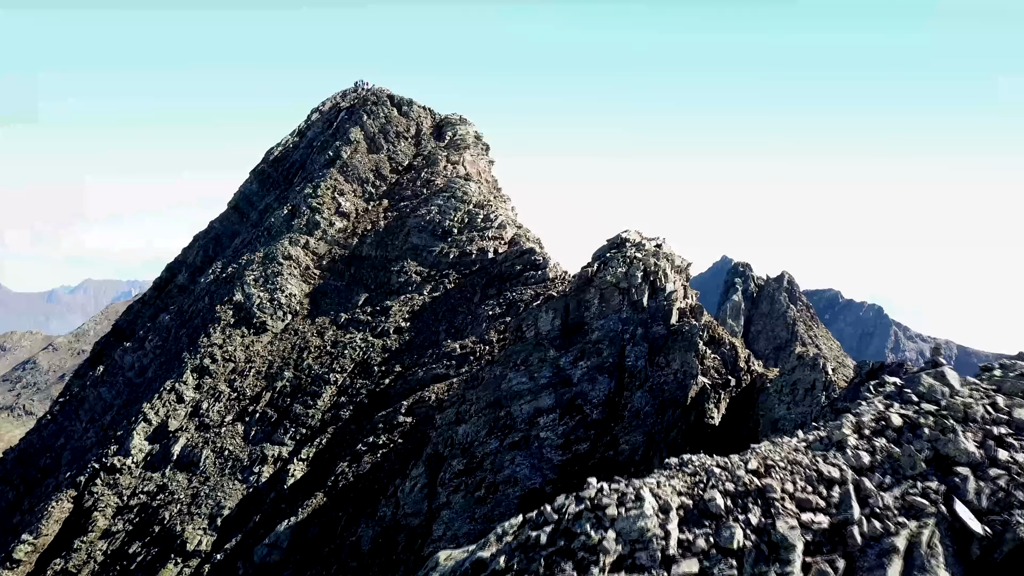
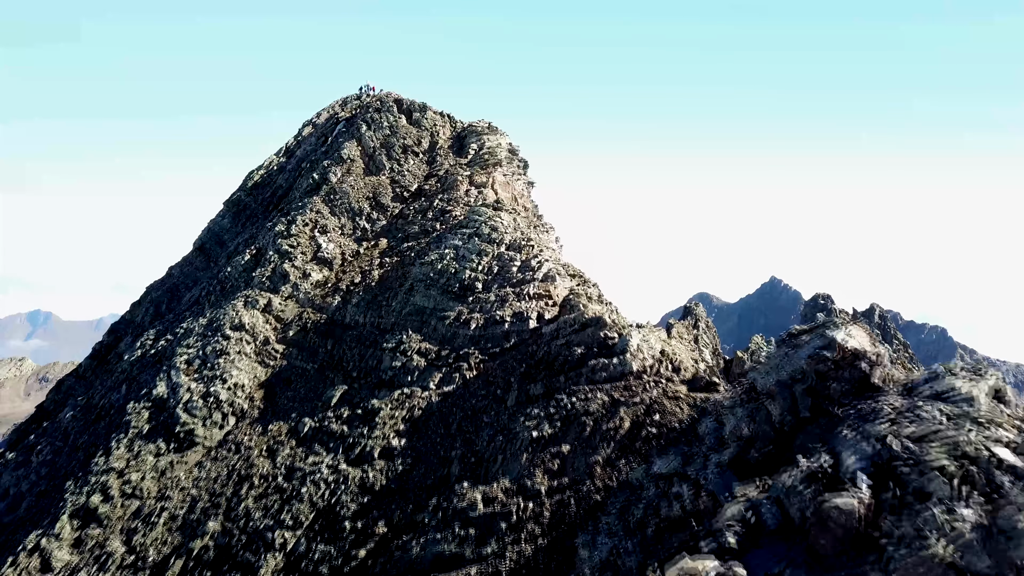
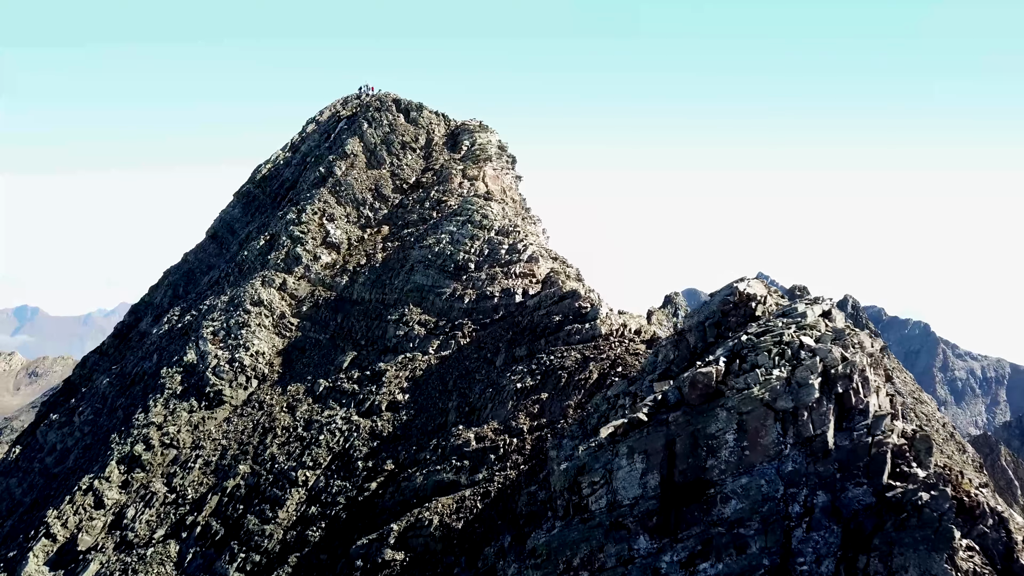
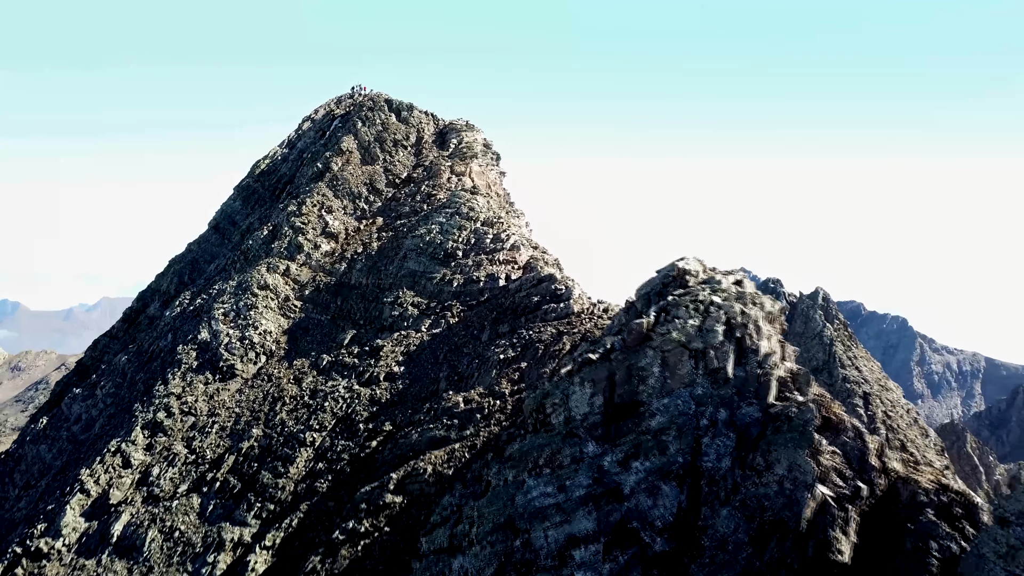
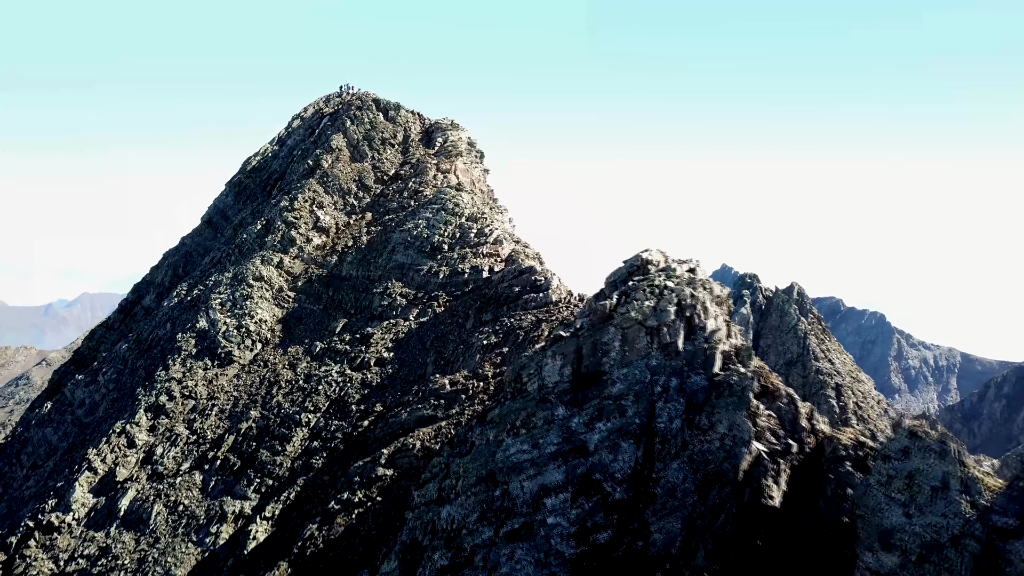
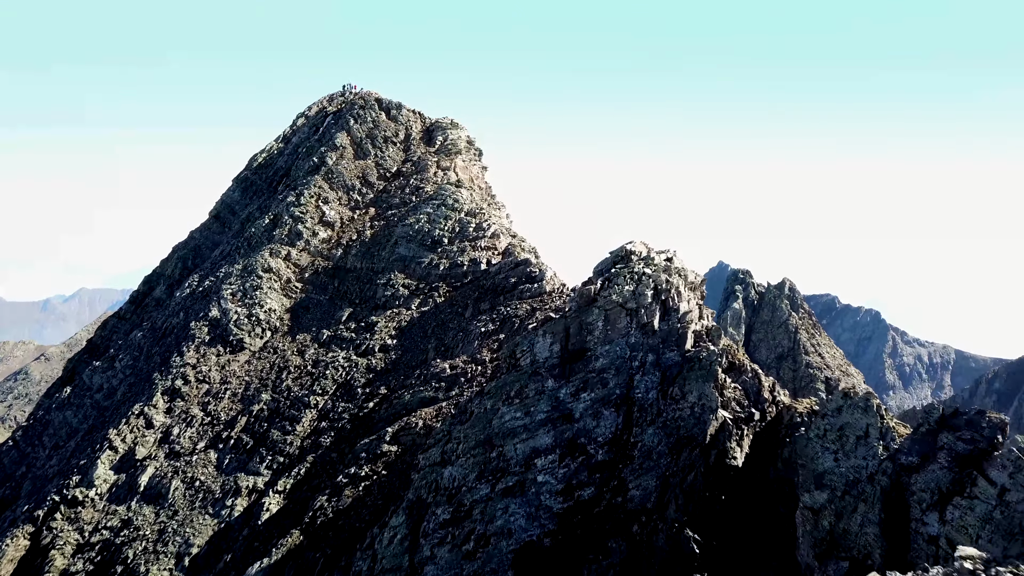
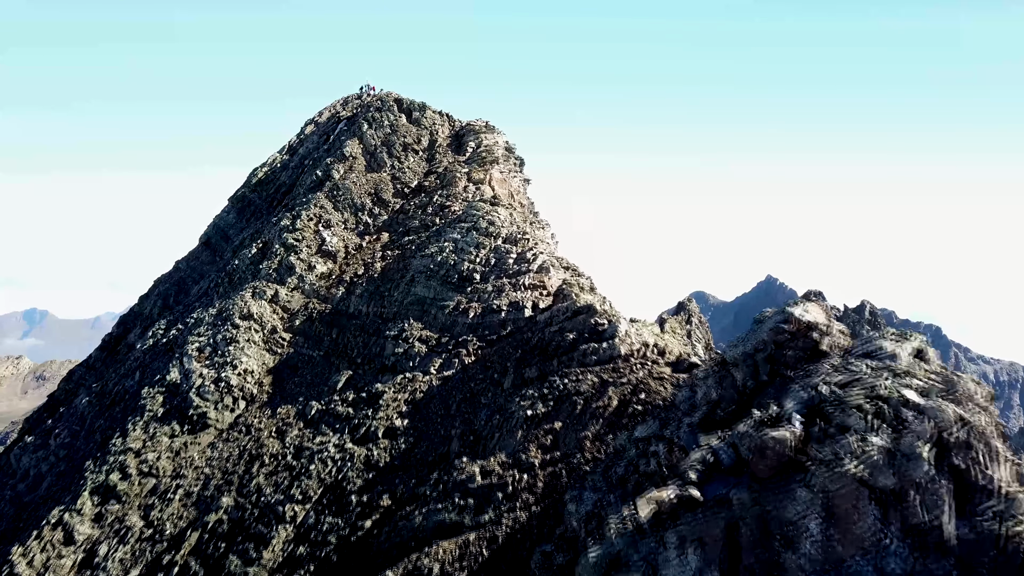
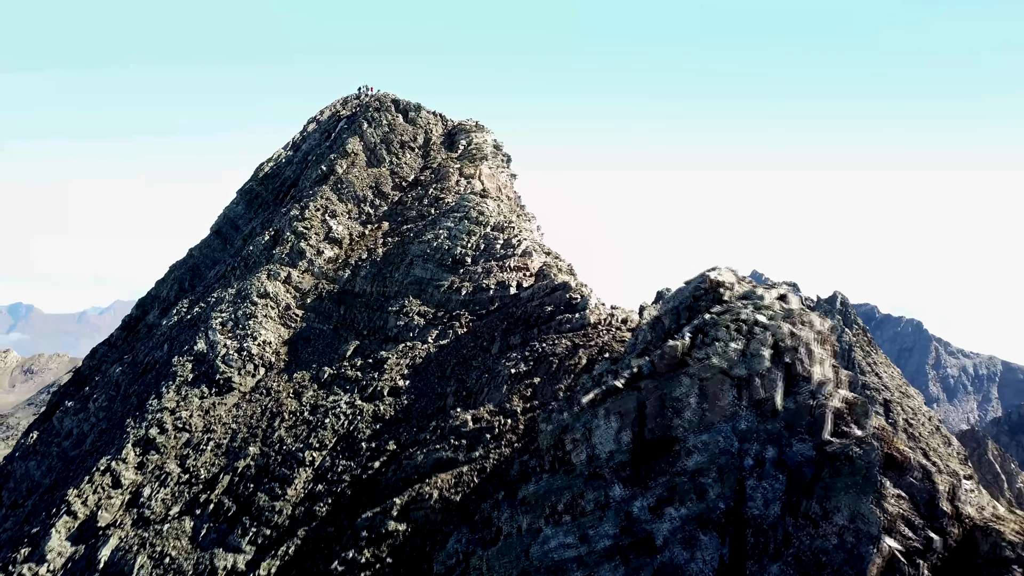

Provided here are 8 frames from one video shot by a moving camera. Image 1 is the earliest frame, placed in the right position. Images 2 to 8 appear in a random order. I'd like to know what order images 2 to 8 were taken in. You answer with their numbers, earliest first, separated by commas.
6, 5, 4, 8, 3, 7, 2
